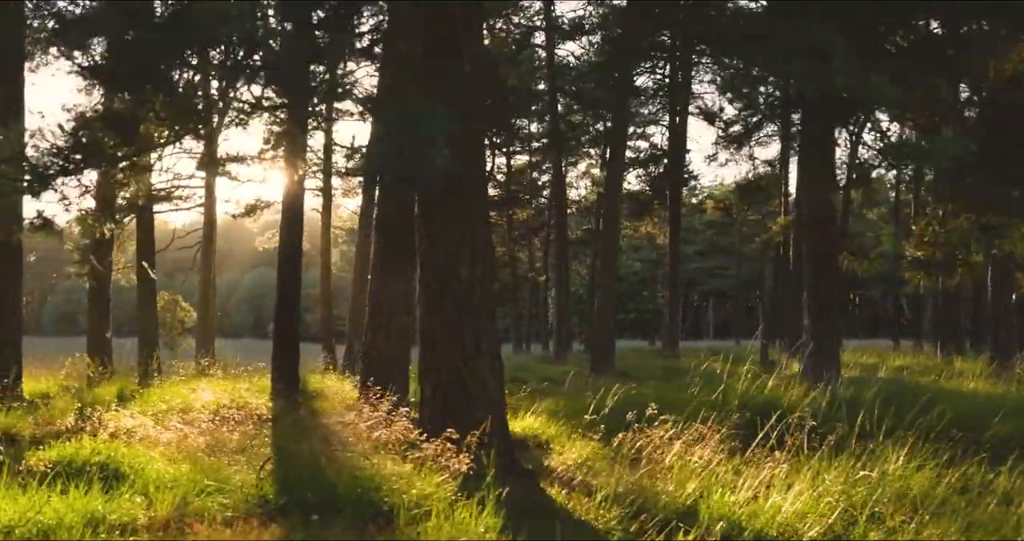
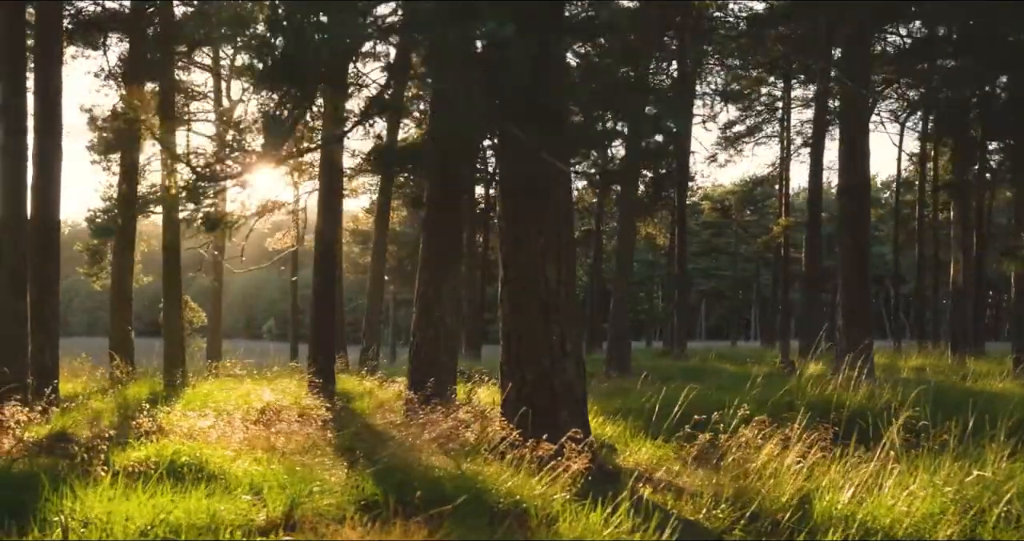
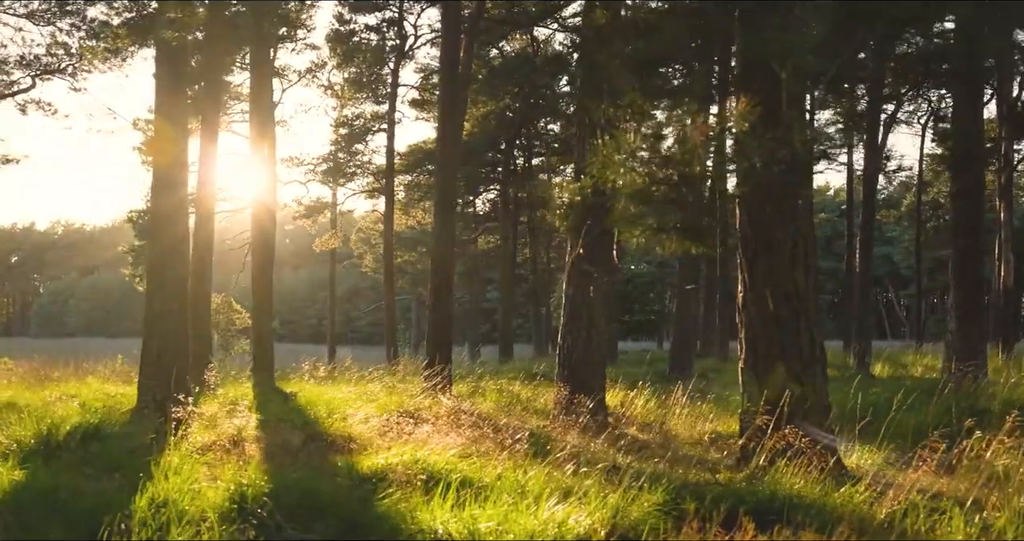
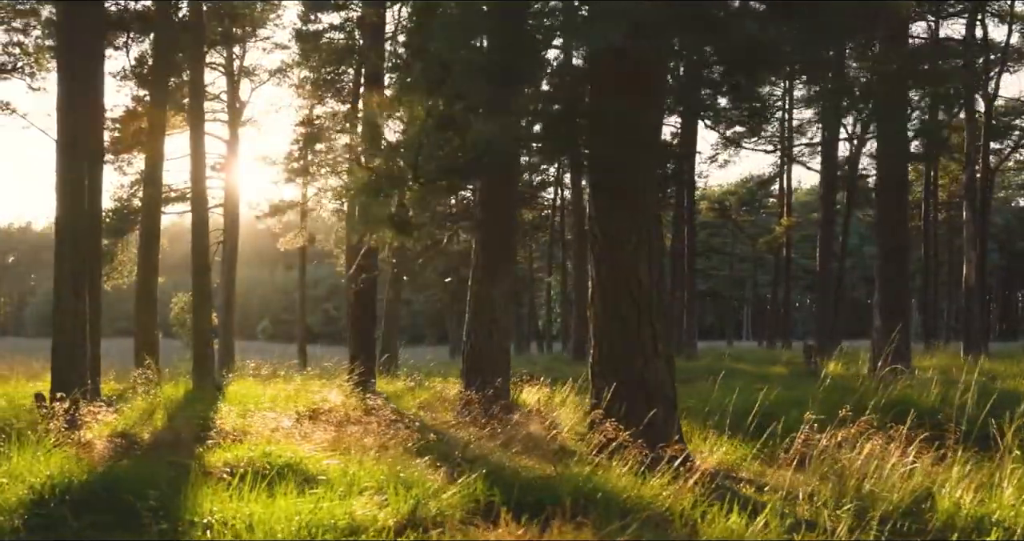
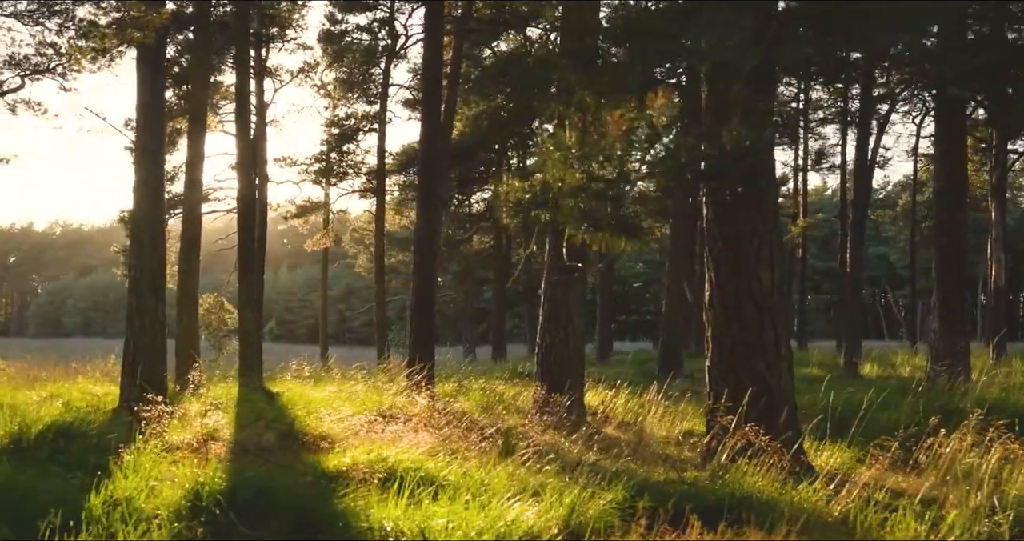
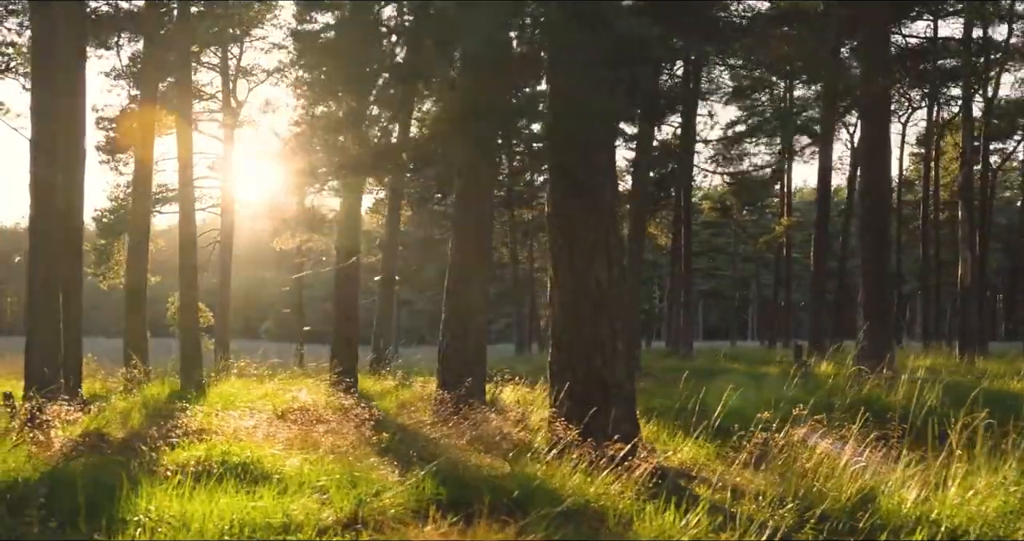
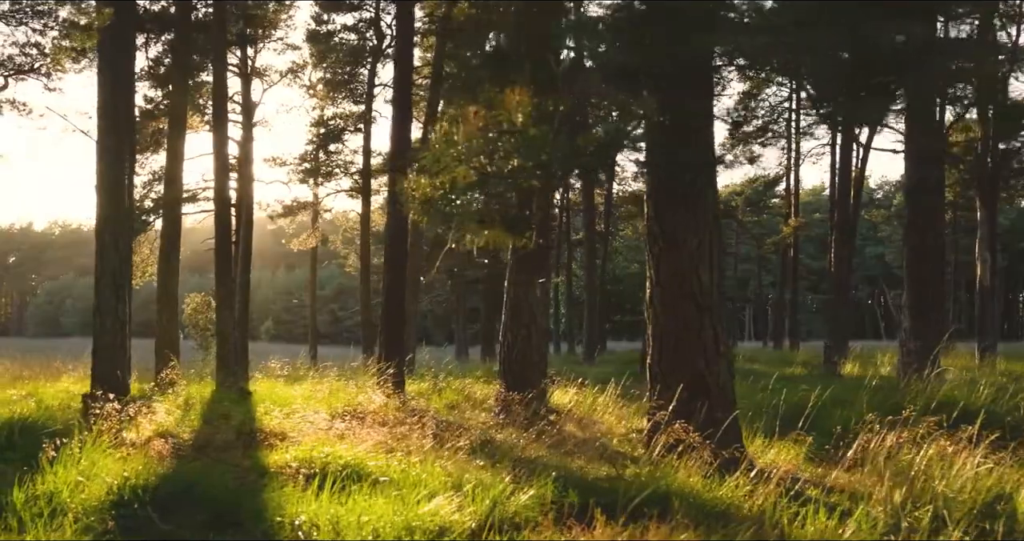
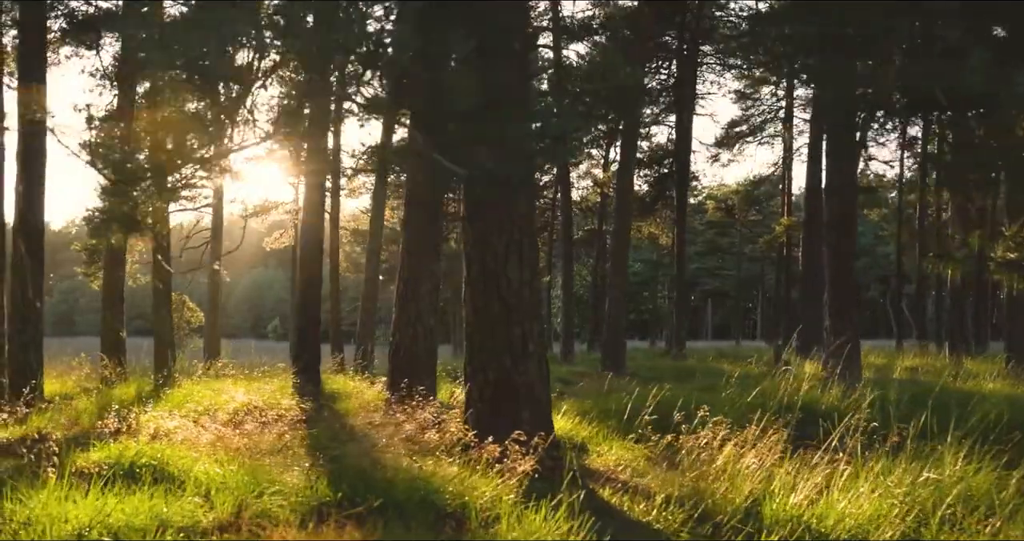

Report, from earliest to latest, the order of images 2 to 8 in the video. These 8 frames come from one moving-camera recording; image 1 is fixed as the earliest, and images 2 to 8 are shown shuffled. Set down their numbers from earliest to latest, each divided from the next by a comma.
8, 2, 6, 4, 7, 5, 3
